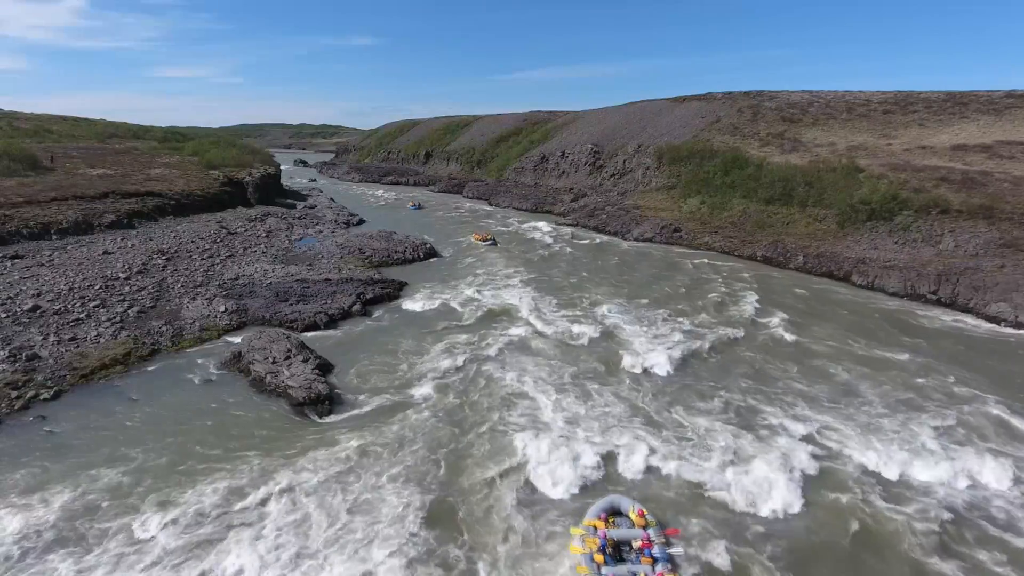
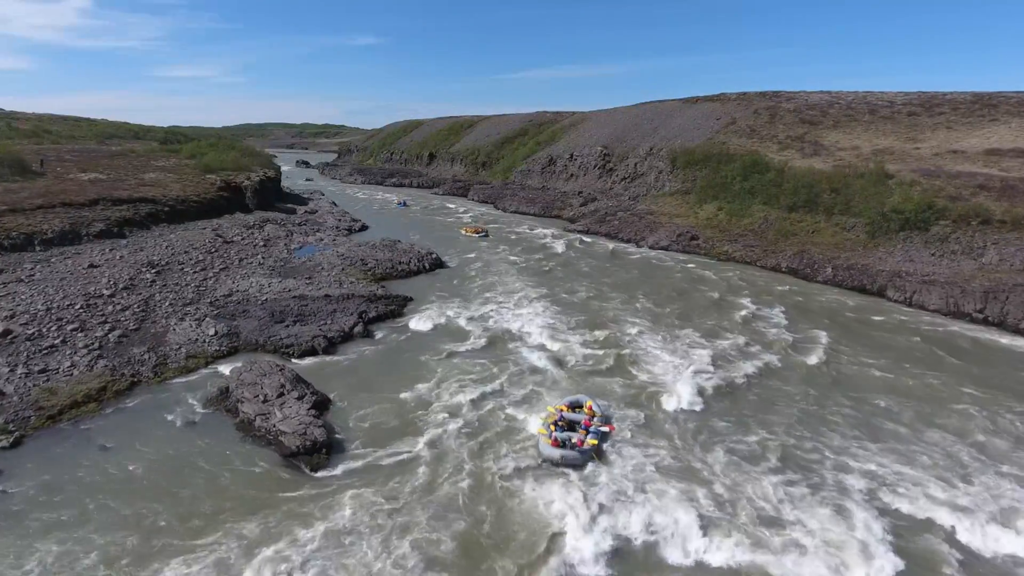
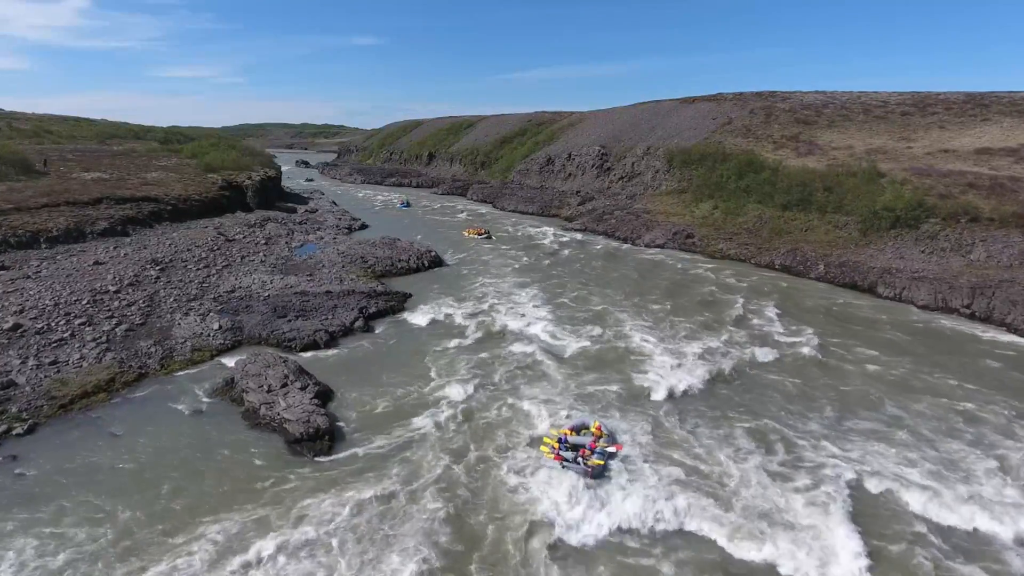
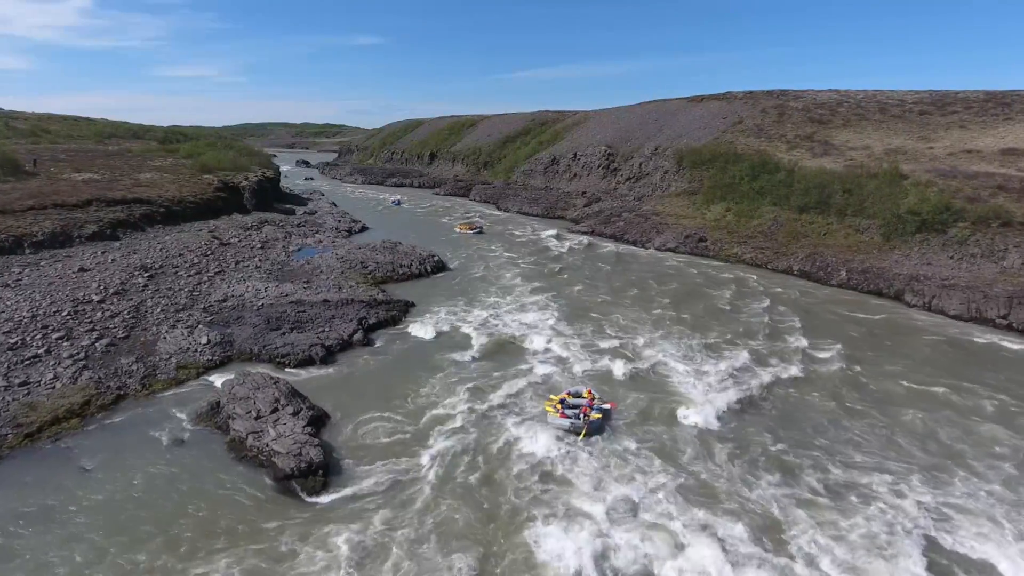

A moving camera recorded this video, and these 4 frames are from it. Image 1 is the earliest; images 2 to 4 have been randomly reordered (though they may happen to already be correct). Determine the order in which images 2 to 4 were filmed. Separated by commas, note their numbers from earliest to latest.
3, 2, 4
